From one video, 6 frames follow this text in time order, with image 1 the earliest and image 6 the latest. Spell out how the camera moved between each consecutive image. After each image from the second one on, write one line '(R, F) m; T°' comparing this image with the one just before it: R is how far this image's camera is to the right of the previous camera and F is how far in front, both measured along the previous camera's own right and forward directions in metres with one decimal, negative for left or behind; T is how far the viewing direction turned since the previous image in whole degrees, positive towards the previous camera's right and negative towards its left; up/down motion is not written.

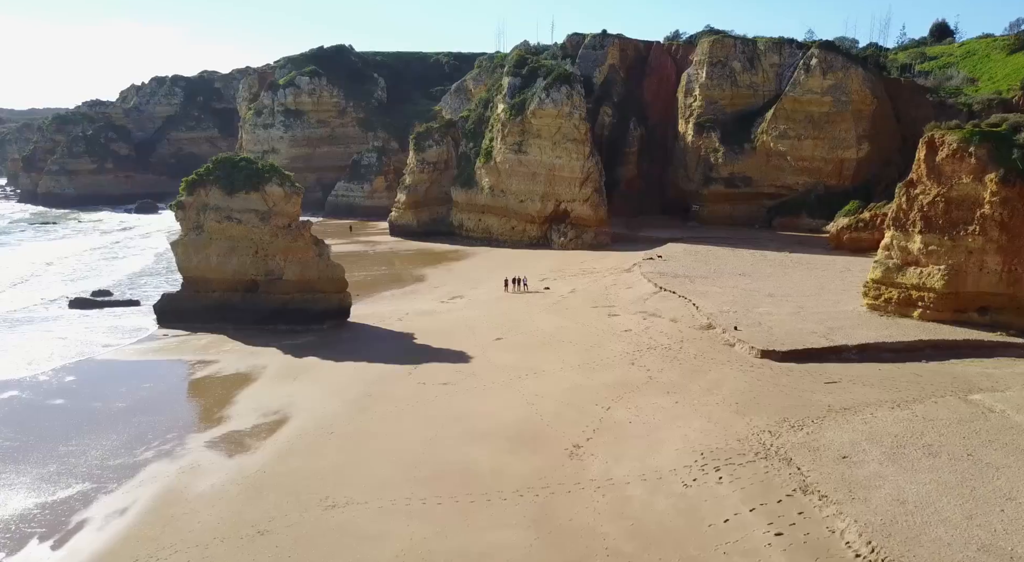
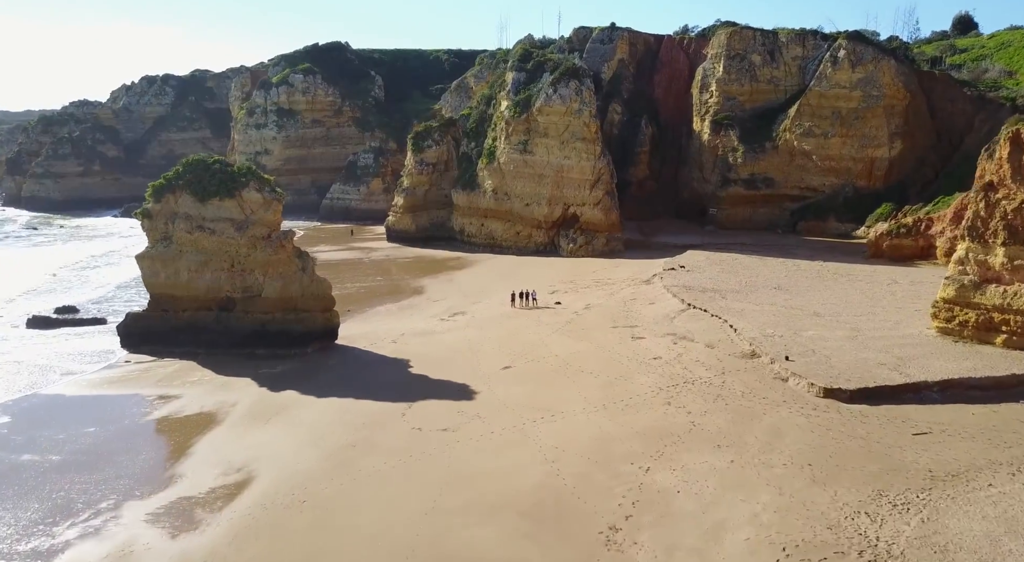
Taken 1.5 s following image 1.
(-0.2, +2.4) m; 0°
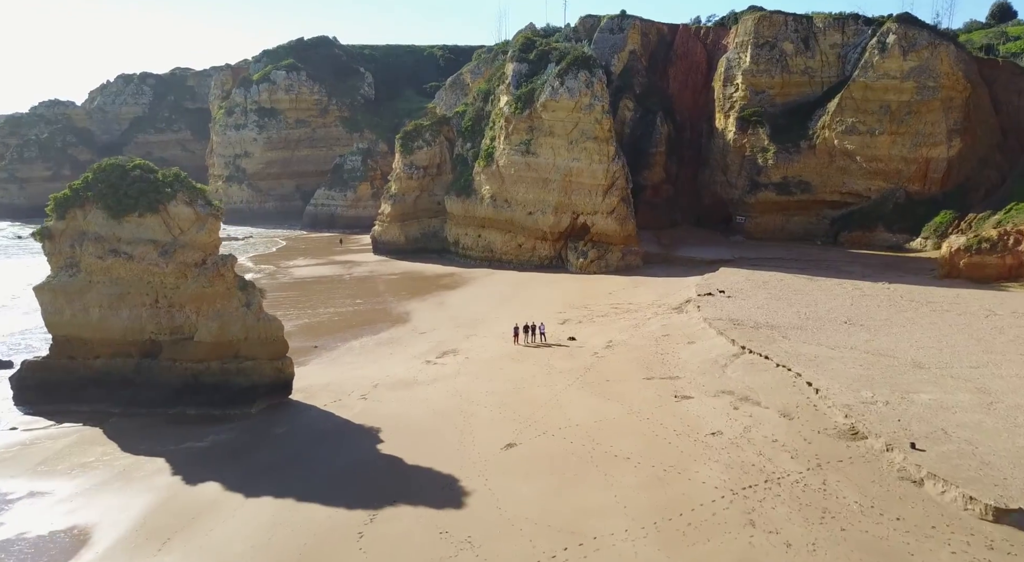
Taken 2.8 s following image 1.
(-0.1, +4.0) m; 0°
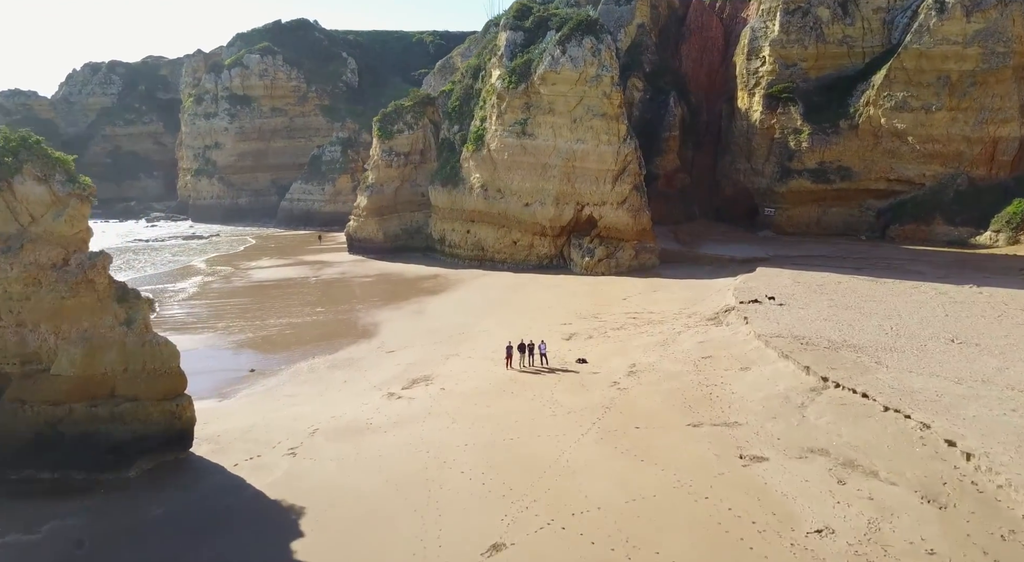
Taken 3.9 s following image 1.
(+0.1, +4.1) m; 0°
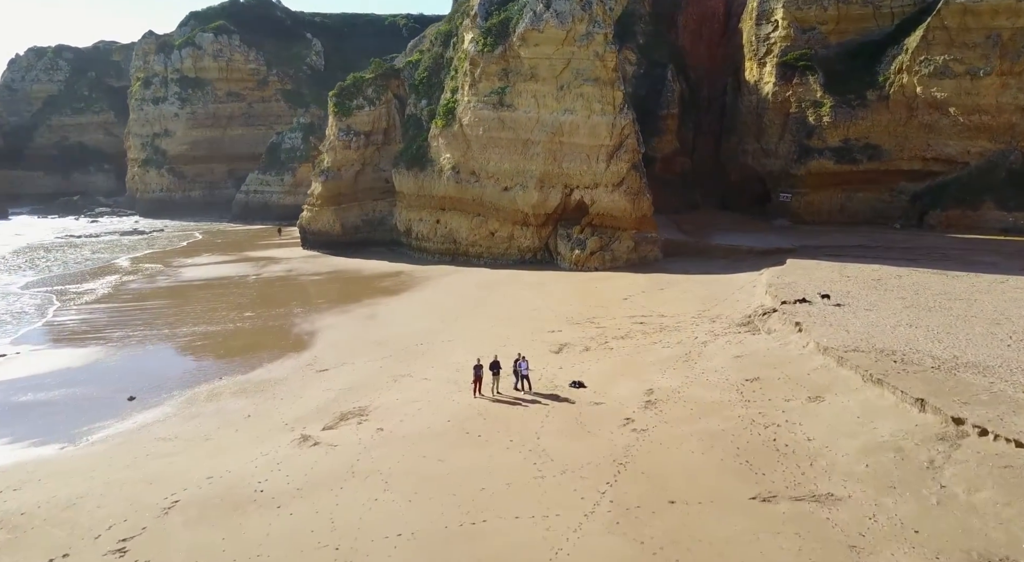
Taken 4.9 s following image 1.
(+0.2, +3.7) m; +1°
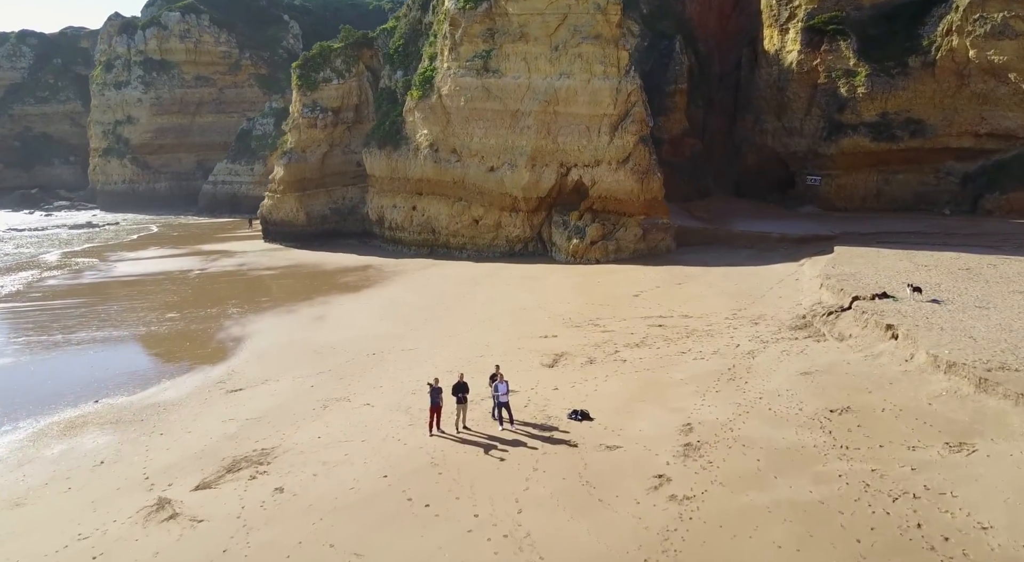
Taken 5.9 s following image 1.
(+0.2, +3.0) m; 0°
